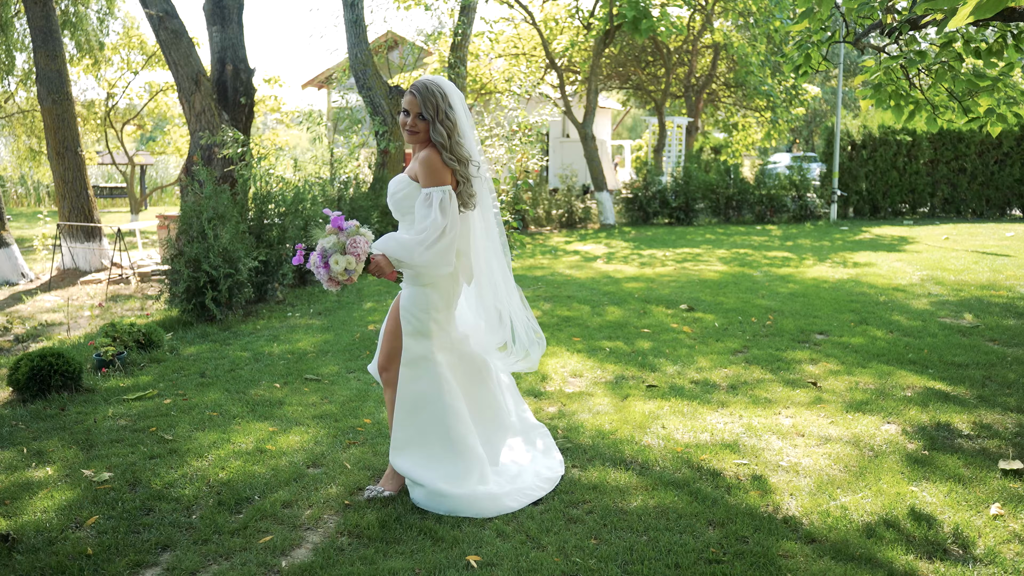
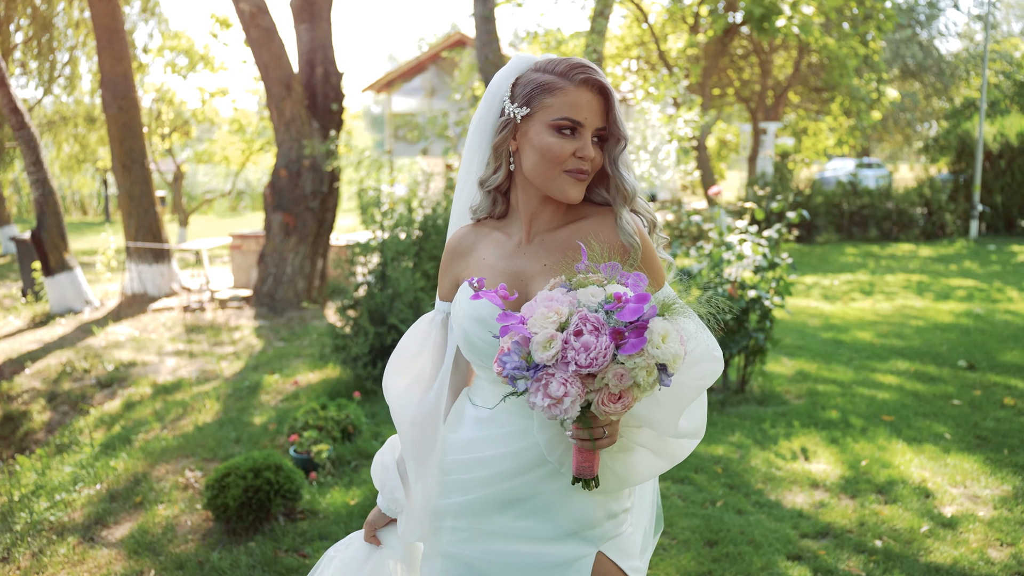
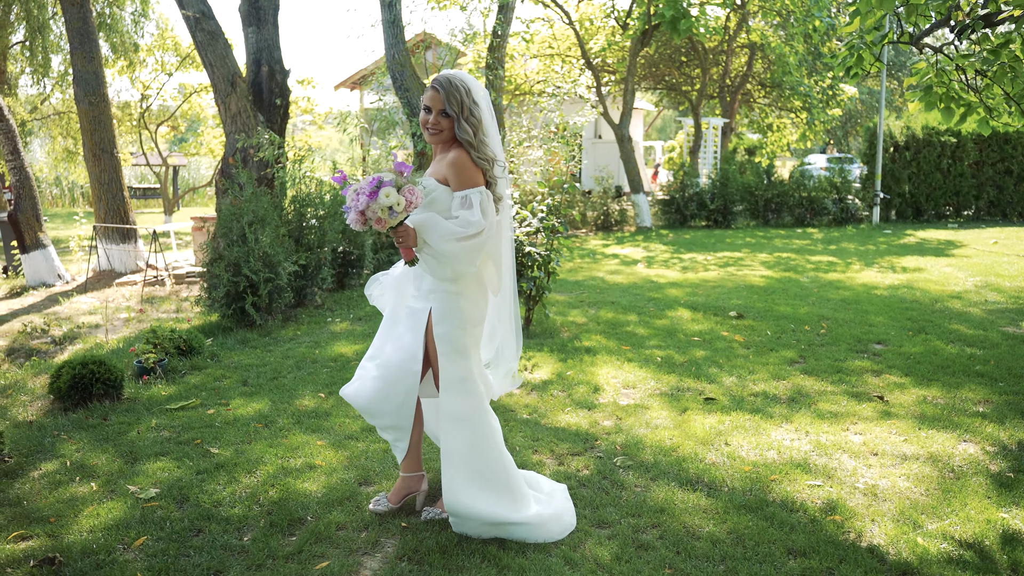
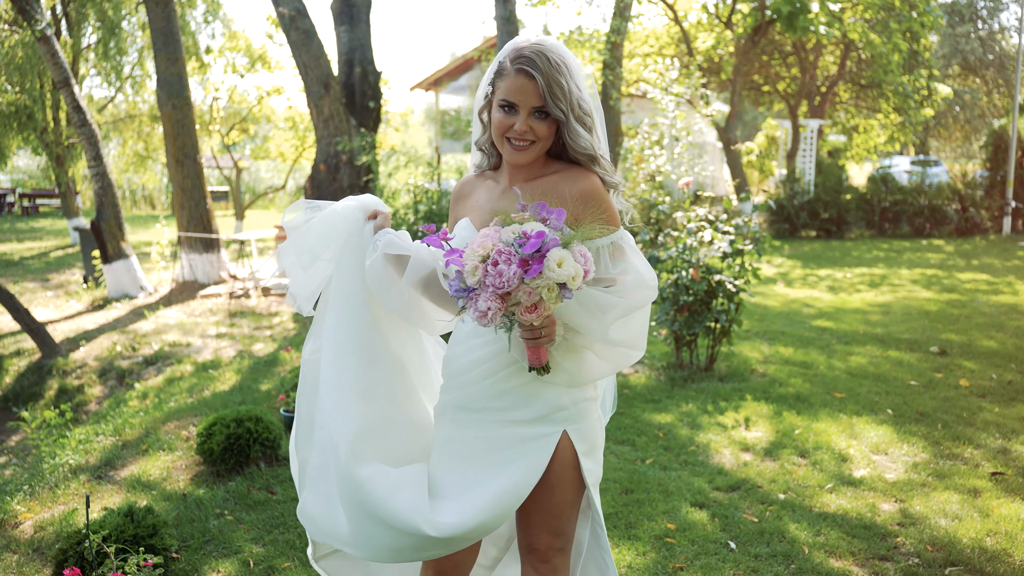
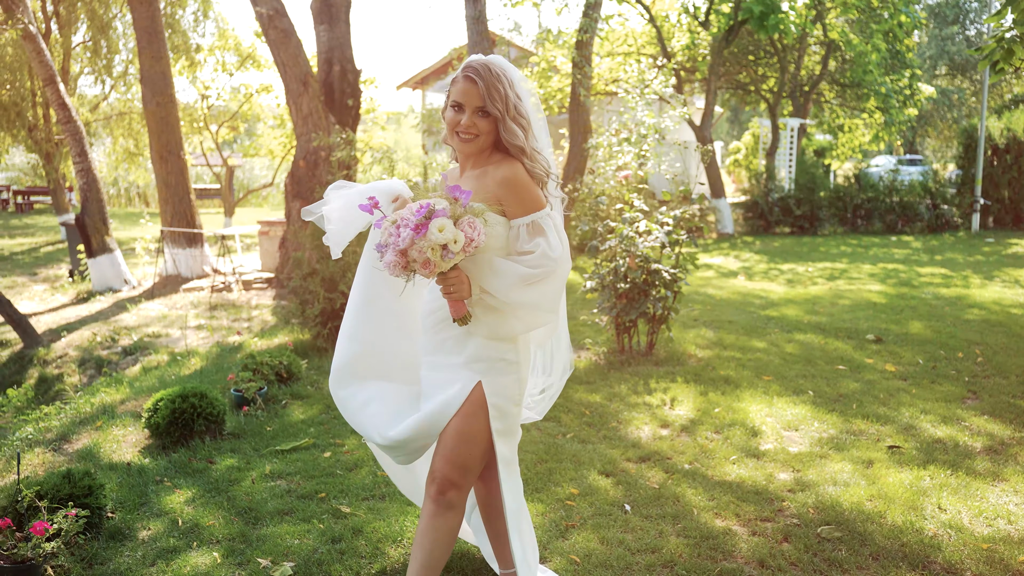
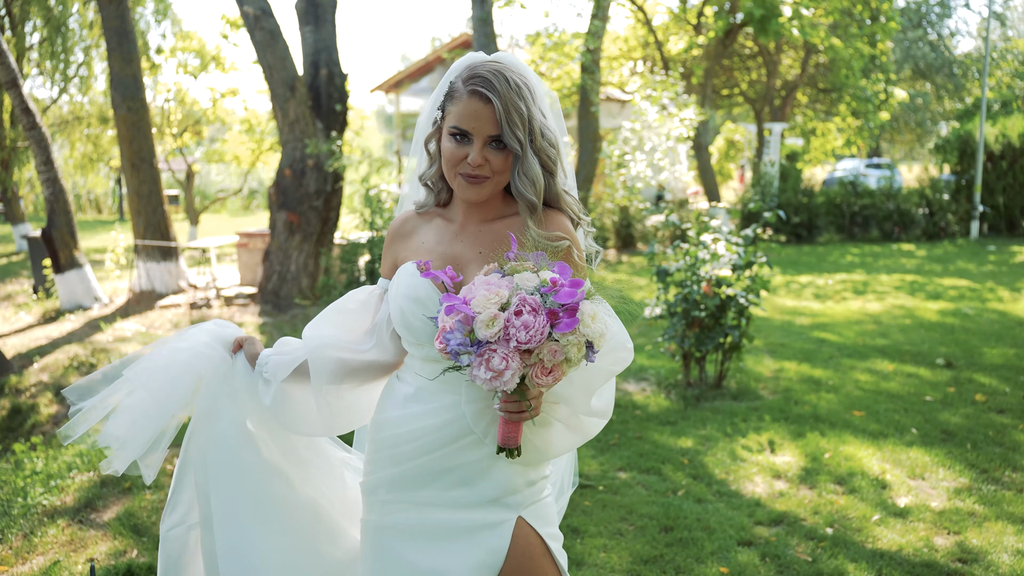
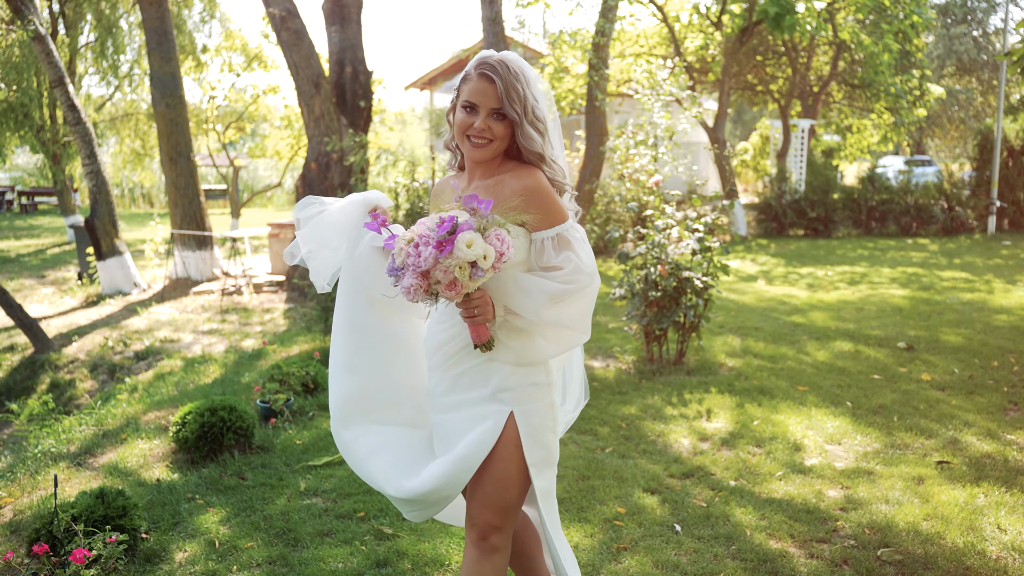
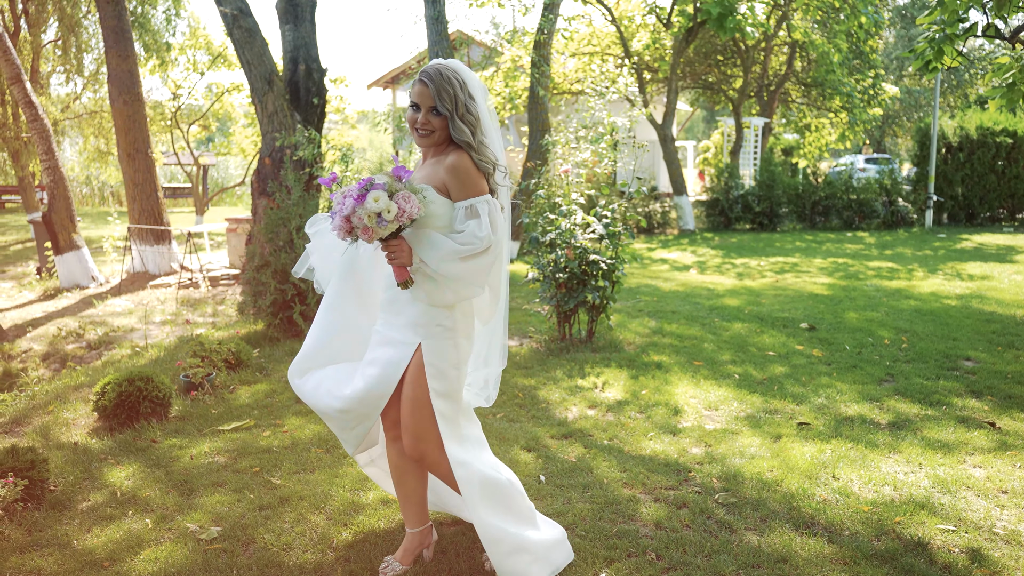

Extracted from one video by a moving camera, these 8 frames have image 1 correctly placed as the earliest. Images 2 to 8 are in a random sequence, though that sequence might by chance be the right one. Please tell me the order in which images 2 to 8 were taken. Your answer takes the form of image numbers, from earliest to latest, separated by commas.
3, 8, 5, 7, 4, 6, 2
